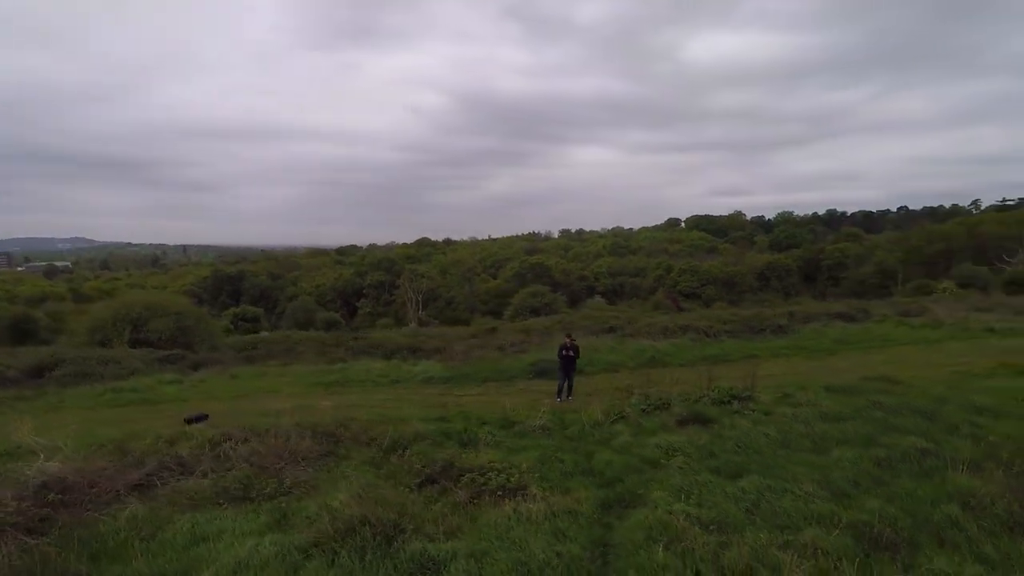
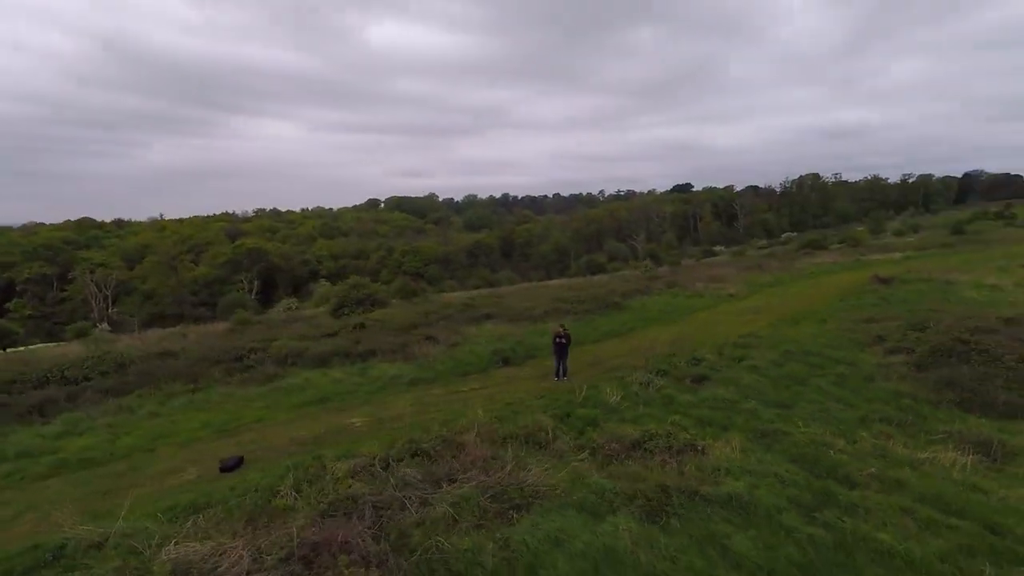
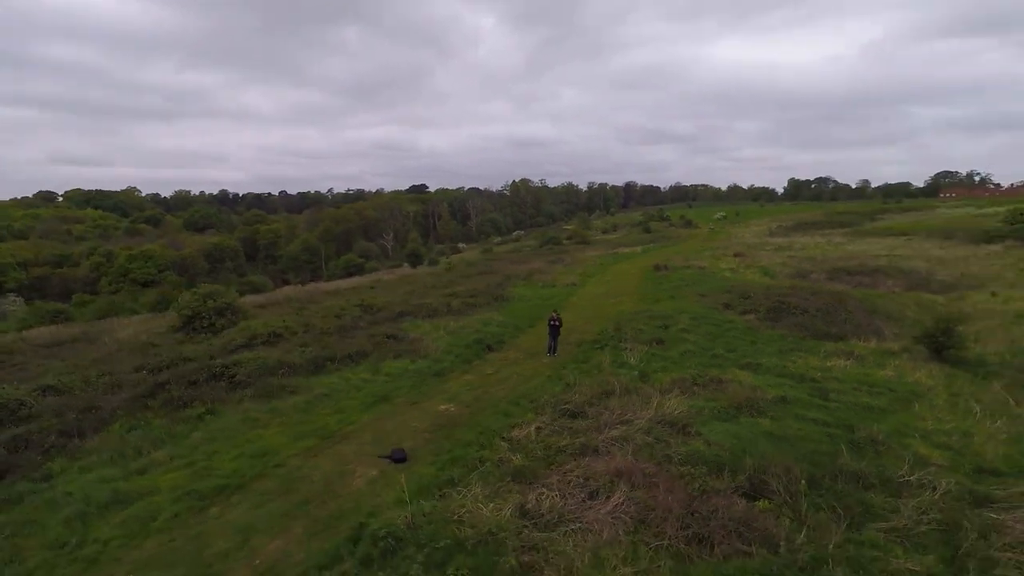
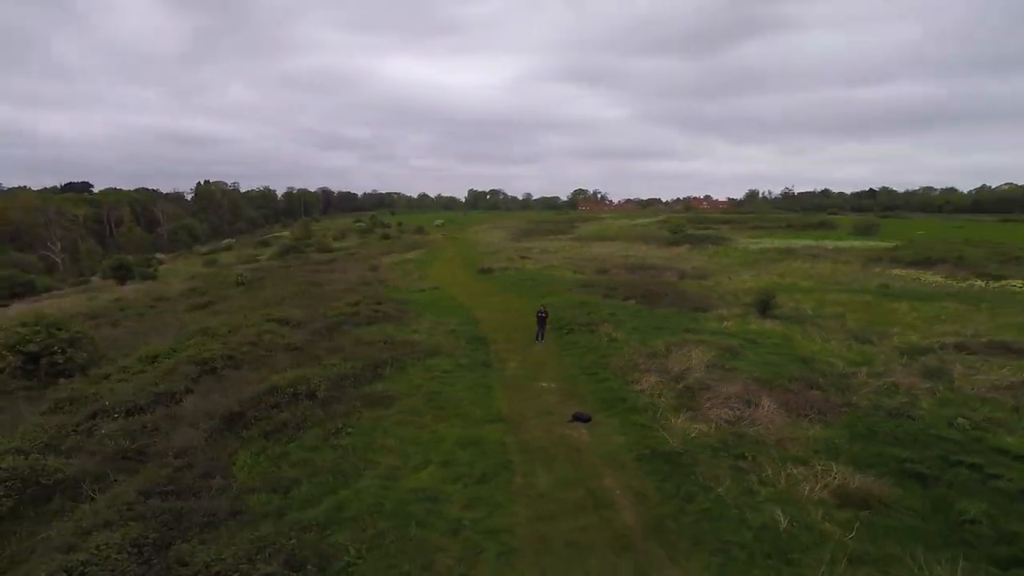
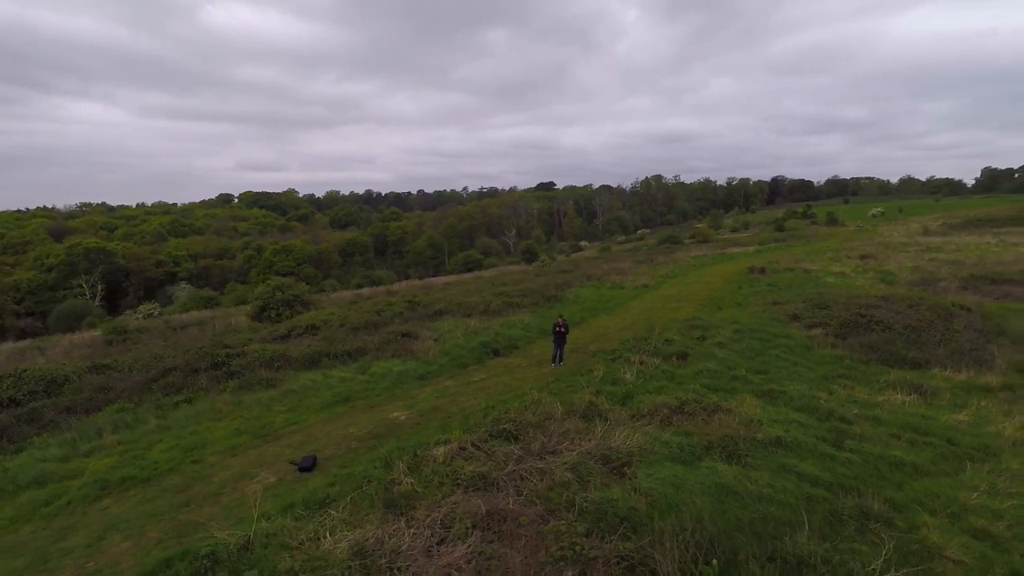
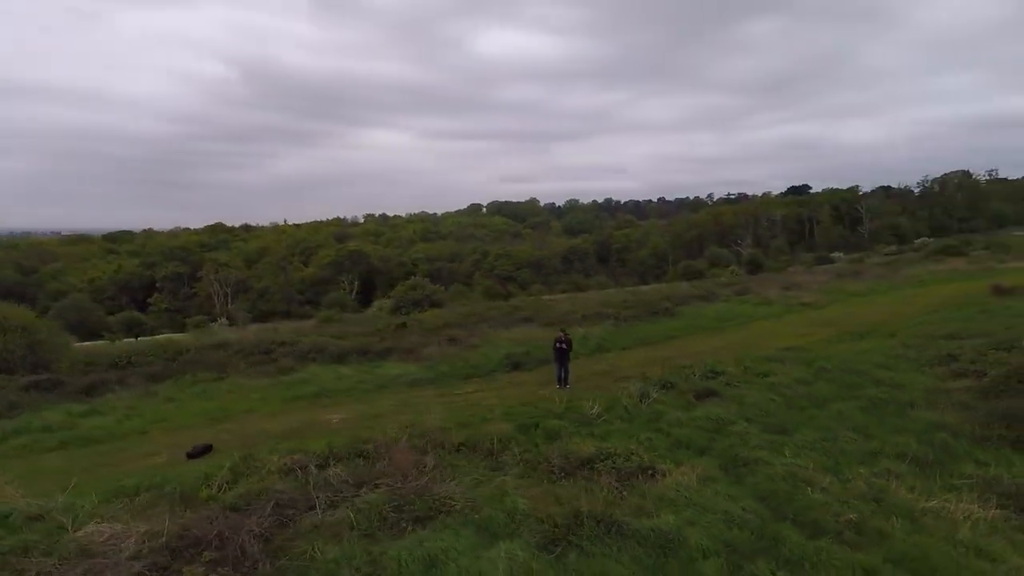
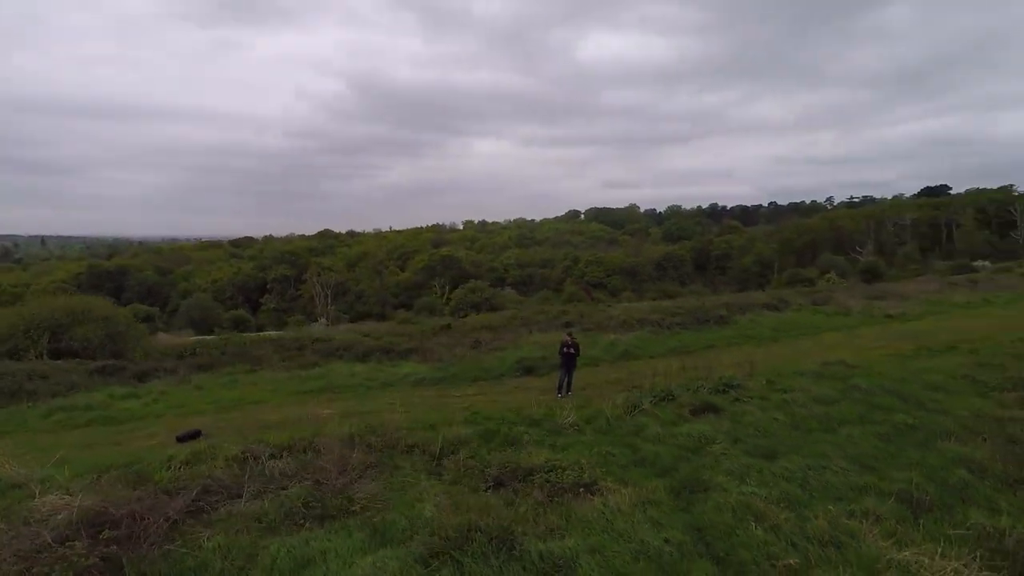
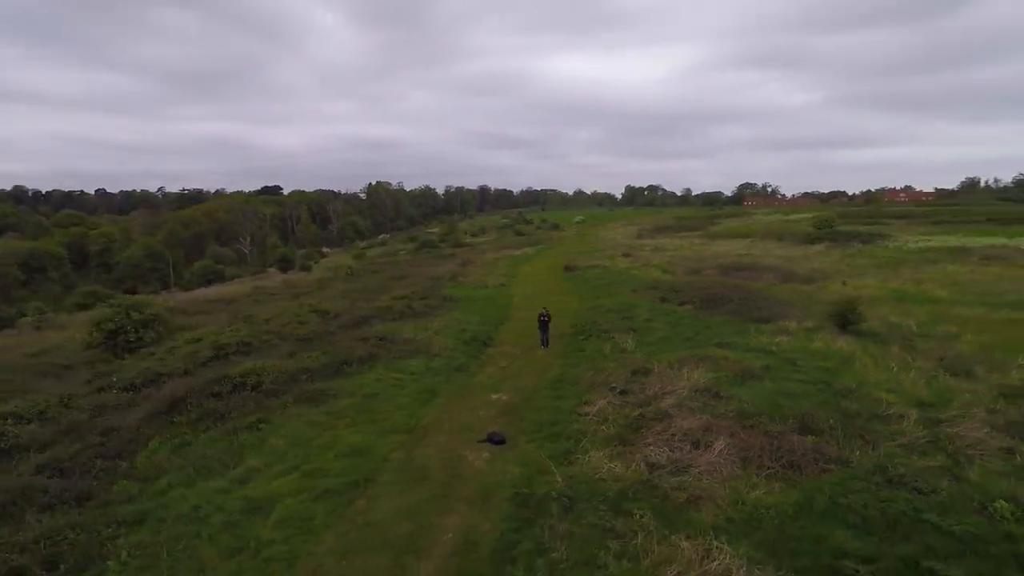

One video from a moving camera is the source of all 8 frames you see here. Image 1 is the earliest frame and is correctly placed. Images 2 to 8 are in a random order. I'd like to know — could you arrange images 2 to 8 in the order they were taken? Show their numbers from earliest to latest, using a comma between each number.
7, 6, 2, 5, 3, 8, 4
